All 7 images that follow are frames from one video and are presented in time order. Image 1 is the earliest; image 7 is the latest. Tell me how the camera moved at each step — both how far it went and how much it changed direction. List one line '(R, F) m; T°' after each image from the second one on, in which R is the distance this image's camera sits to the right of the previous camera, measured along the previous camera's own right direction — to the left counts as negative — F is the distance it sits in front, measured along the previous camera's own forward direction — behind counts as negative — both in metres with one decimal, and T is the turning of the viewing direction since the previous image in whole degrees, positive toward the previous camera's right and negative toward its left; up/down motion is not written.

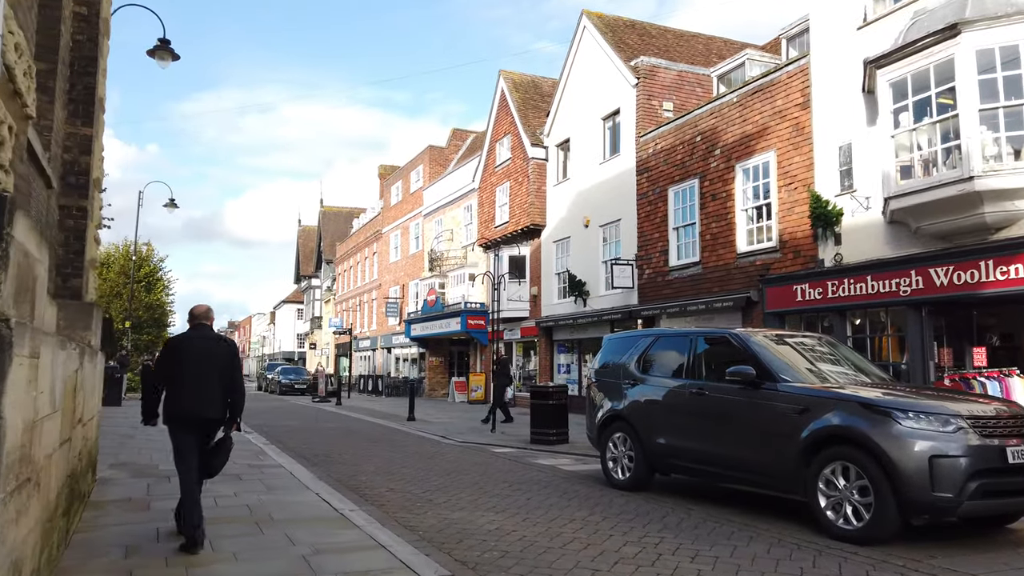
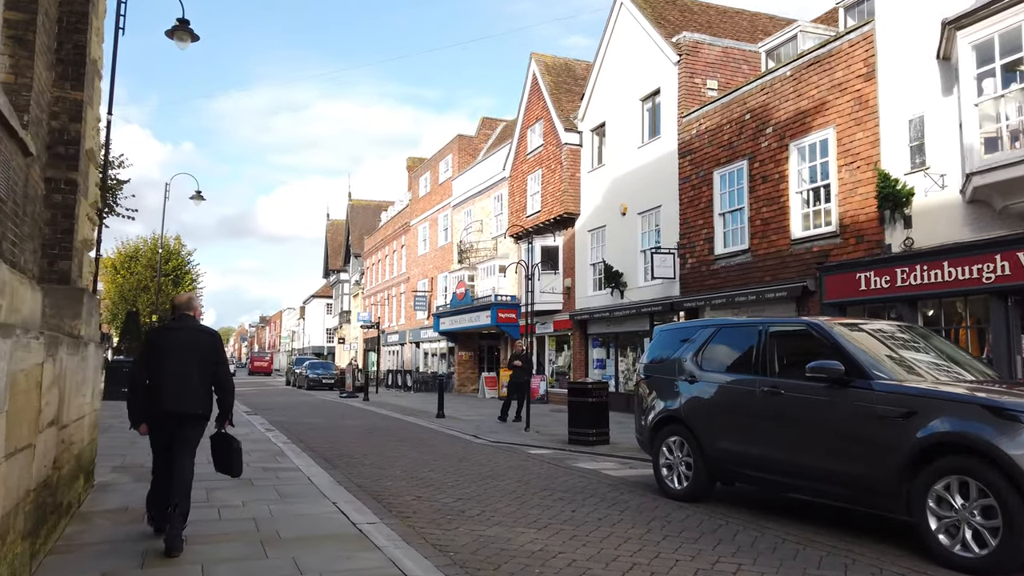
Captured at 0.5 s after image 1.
(-0.1, +1.0) m; -2°
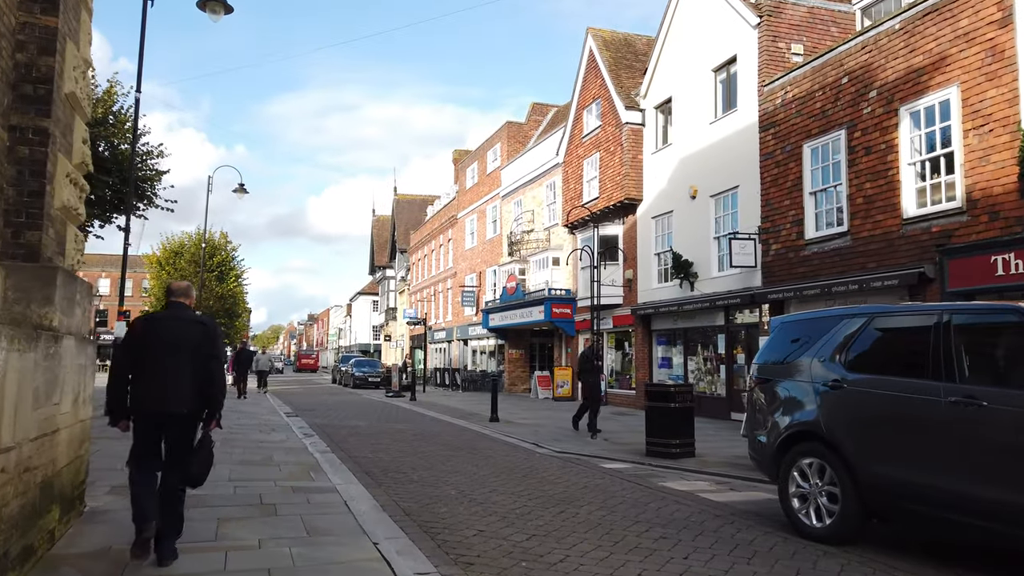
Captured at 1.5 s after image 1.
(-0.4, +1.7) m; -3°
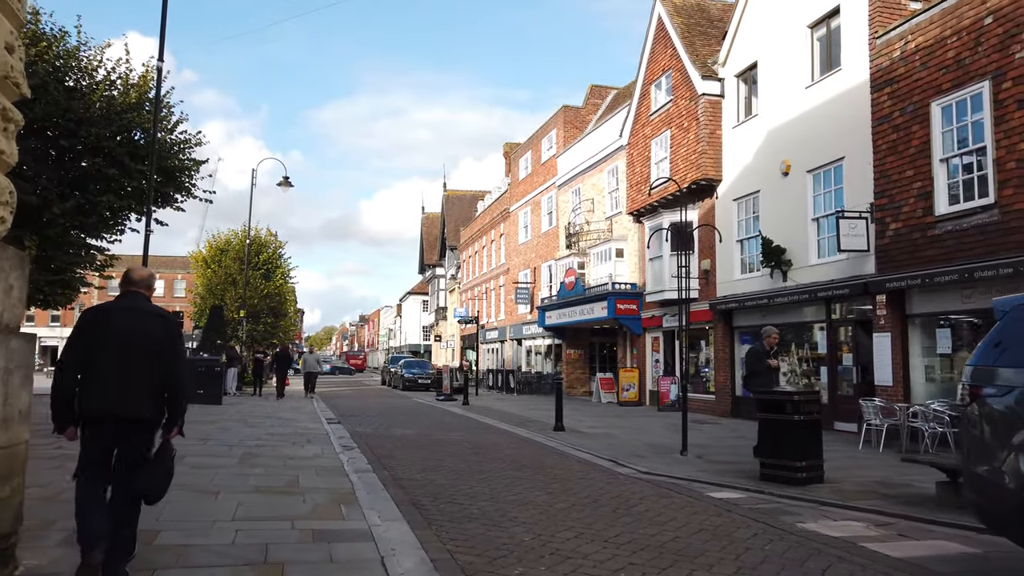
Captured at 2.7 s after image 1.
(-0.4, +2.0) m; -4°
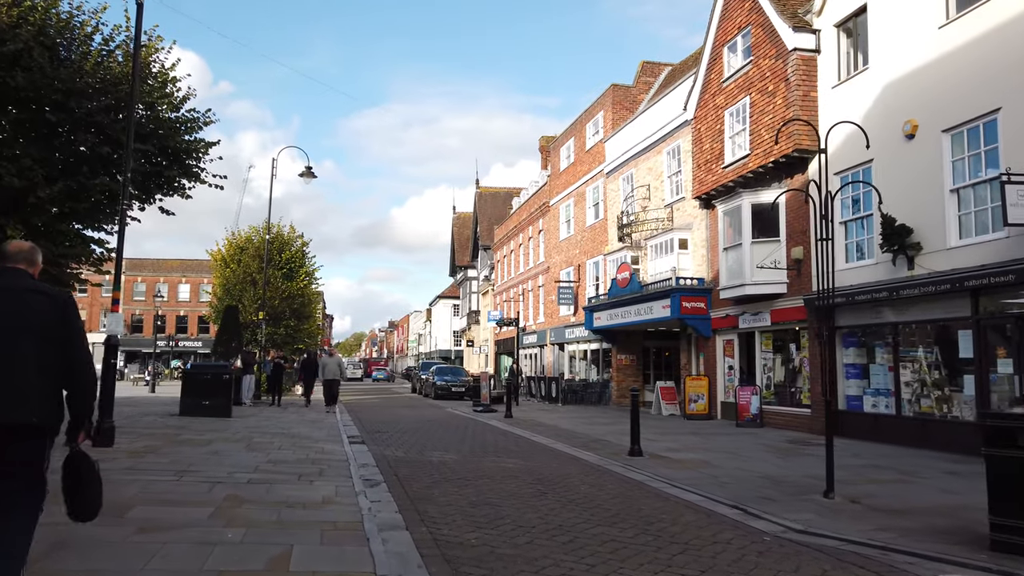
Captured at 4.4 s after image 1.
(-0.6, +2.8) m; -2°
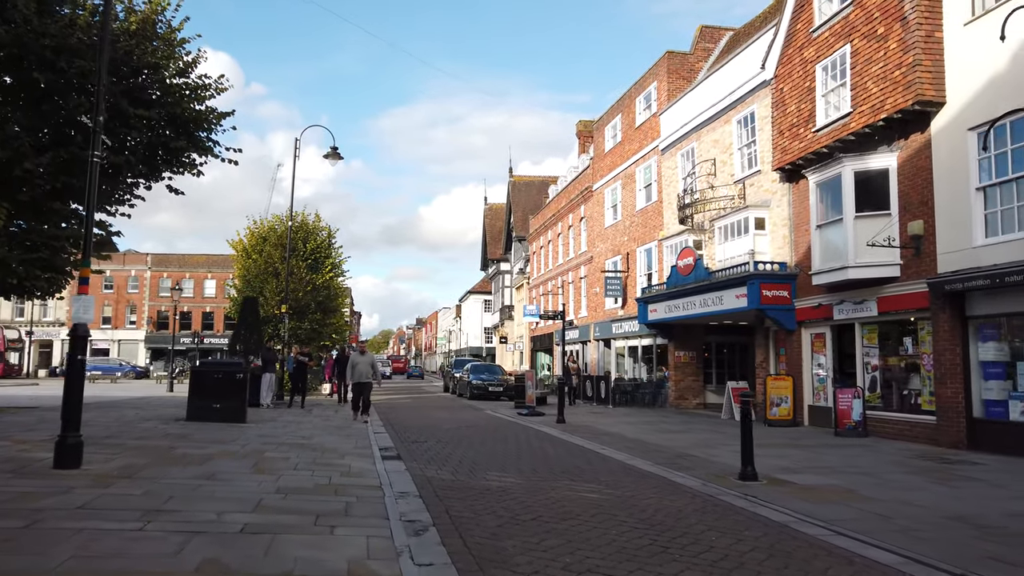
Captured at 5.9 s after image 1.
(-0.6, +2.5) m; -2°
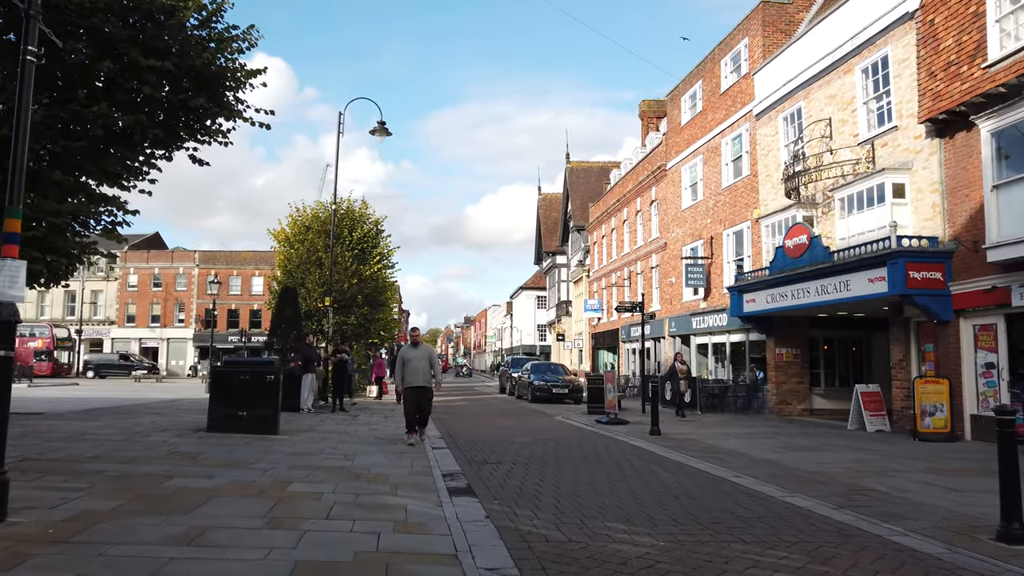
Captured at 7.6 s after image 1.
(-0.7, +2.9) m; -4°
